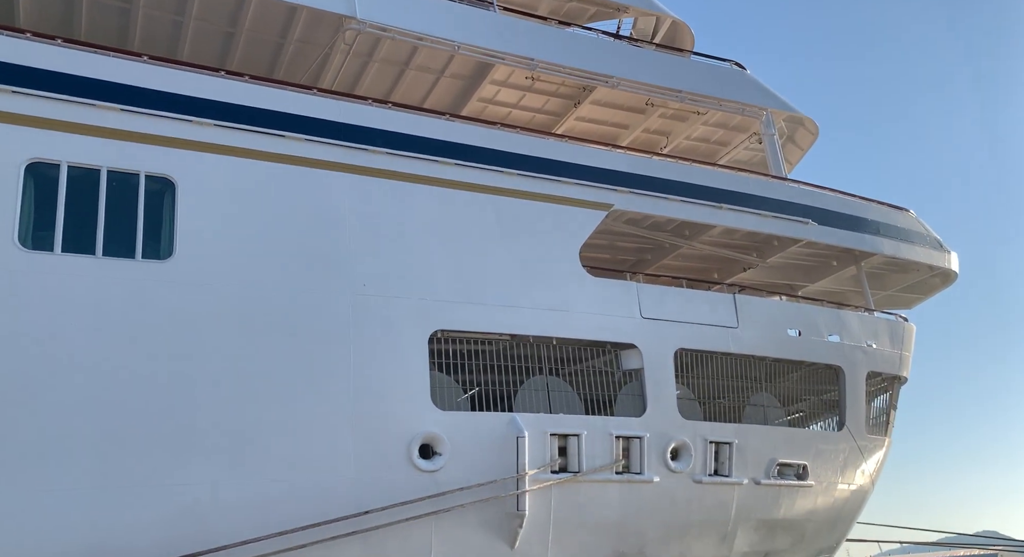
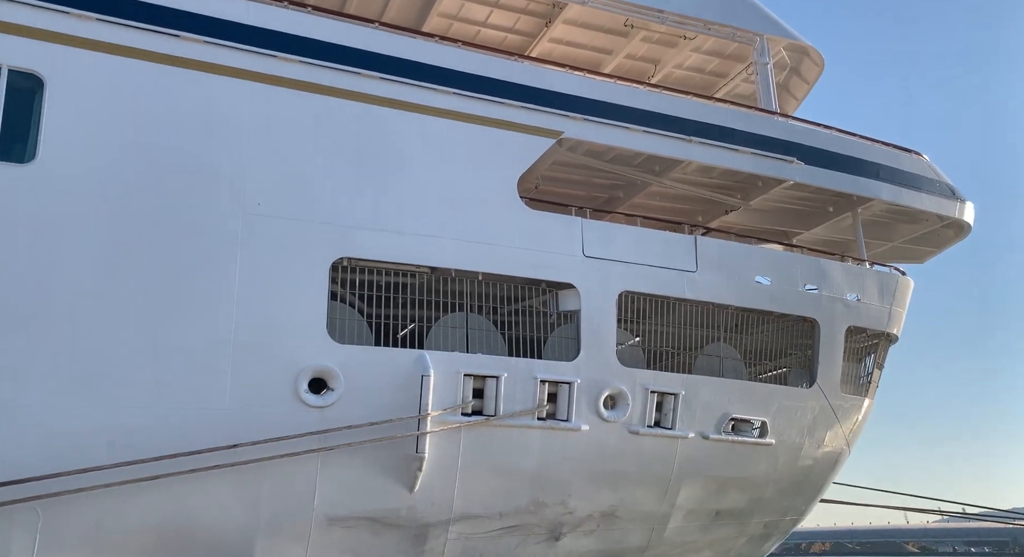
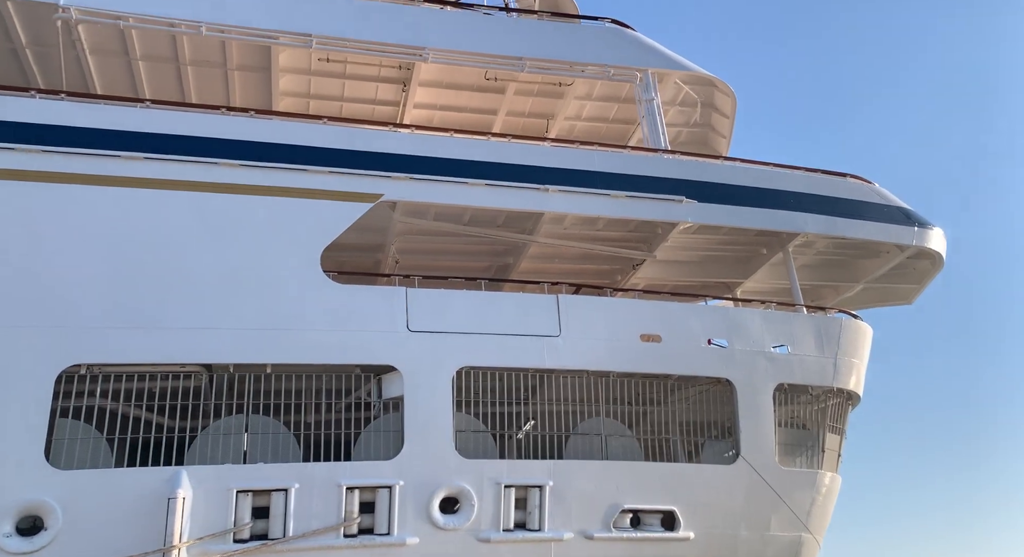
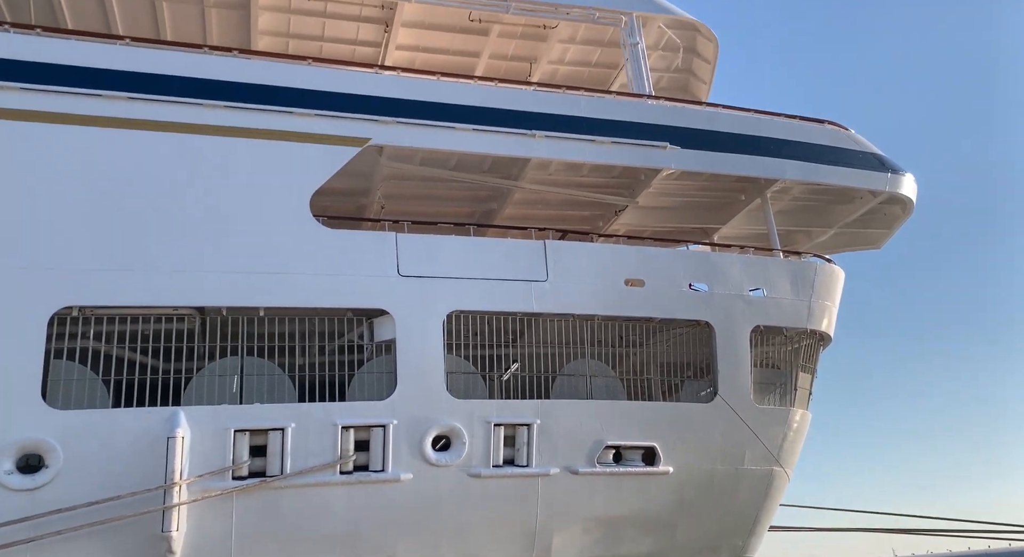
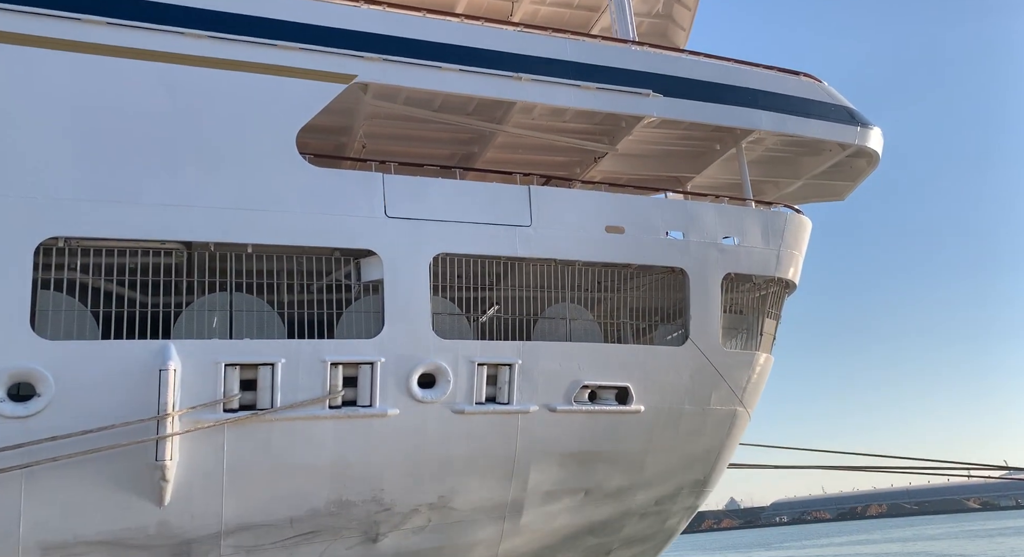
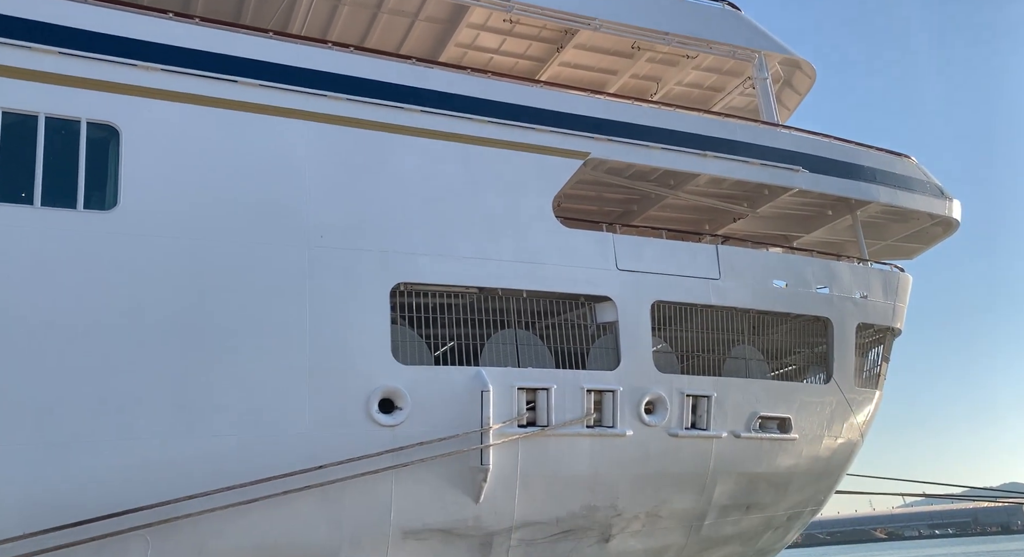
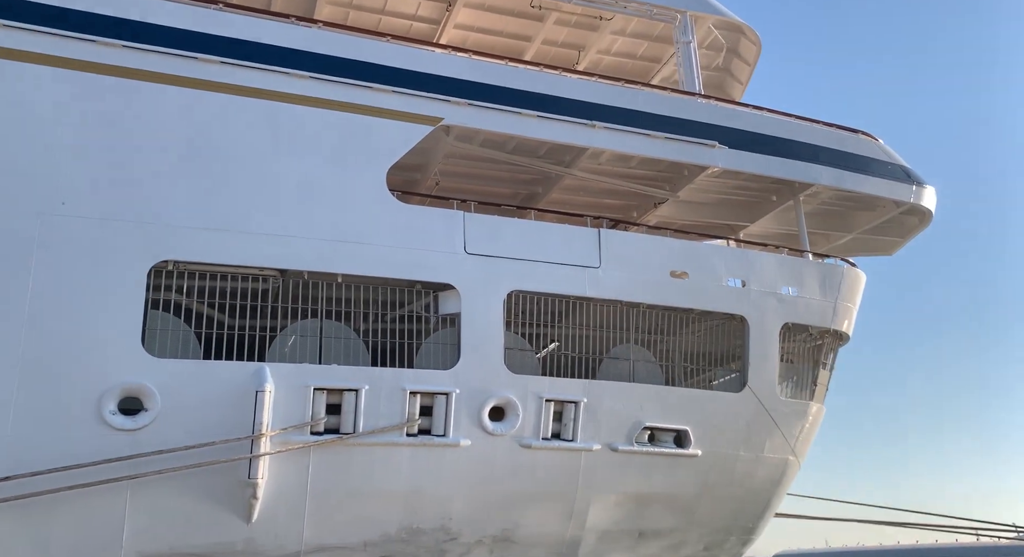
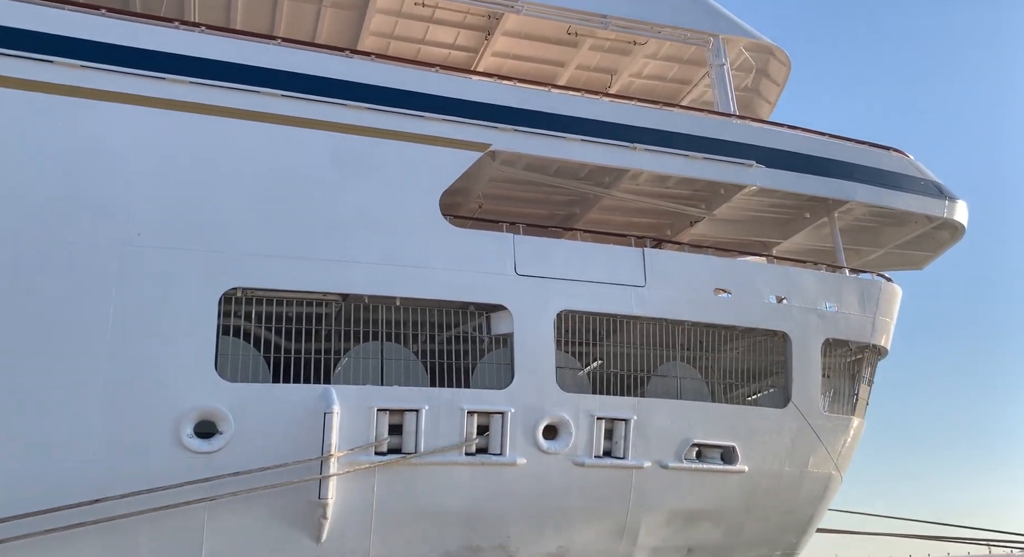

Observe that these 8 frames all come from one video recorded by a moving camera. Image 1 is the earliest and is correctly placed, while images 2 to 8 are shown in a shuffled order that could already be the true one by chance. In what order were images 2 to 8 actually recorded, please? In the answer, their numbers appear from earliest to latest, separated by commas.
6, 2, 8, 7, 5, 4, 3
